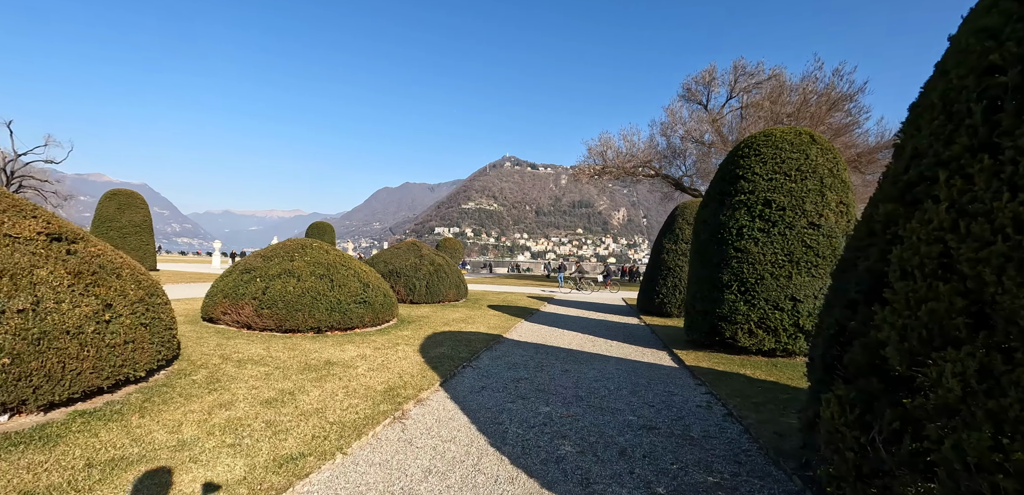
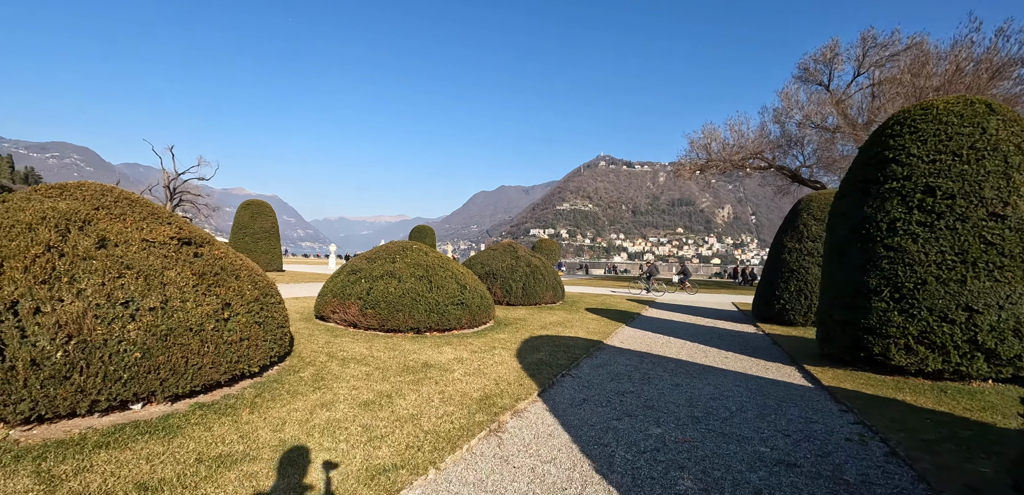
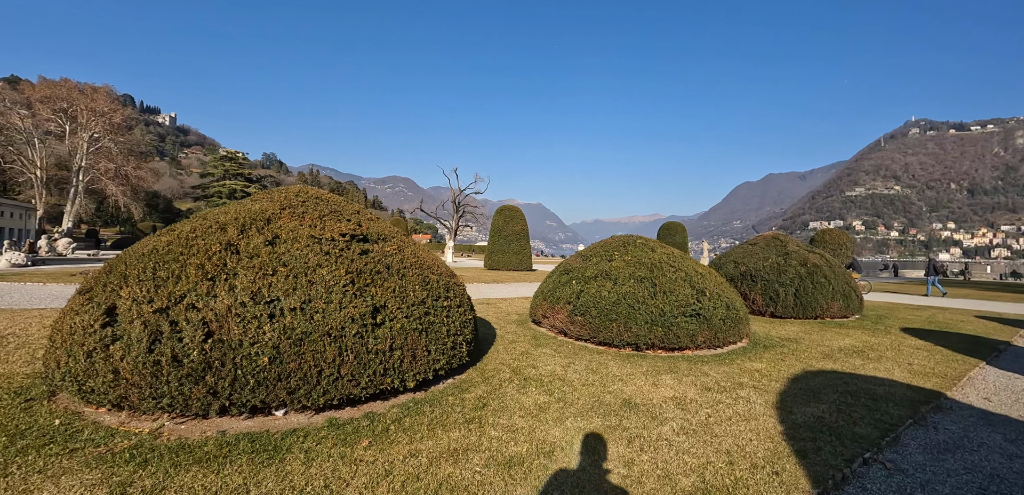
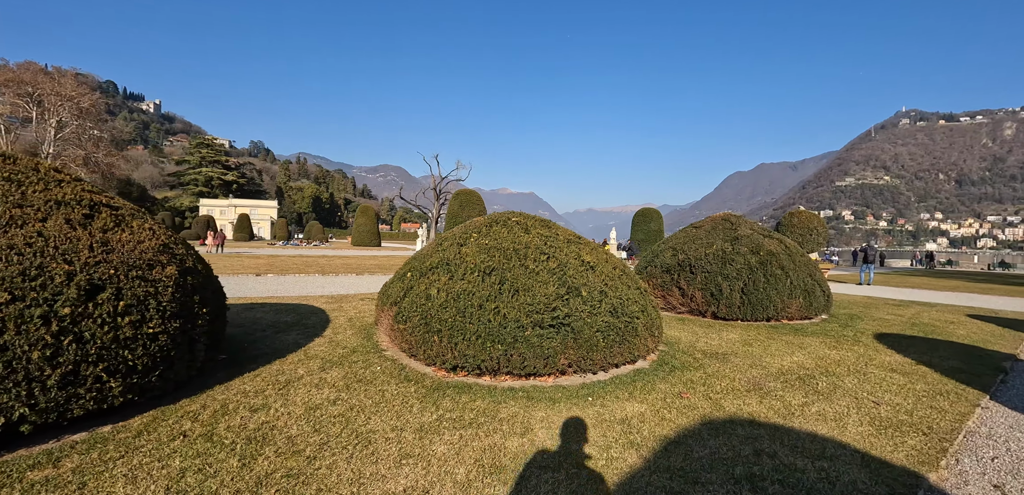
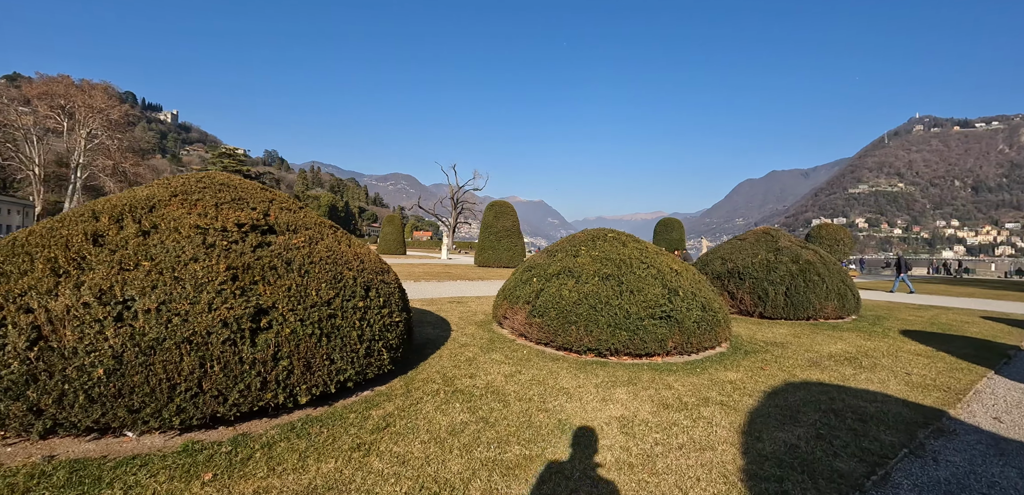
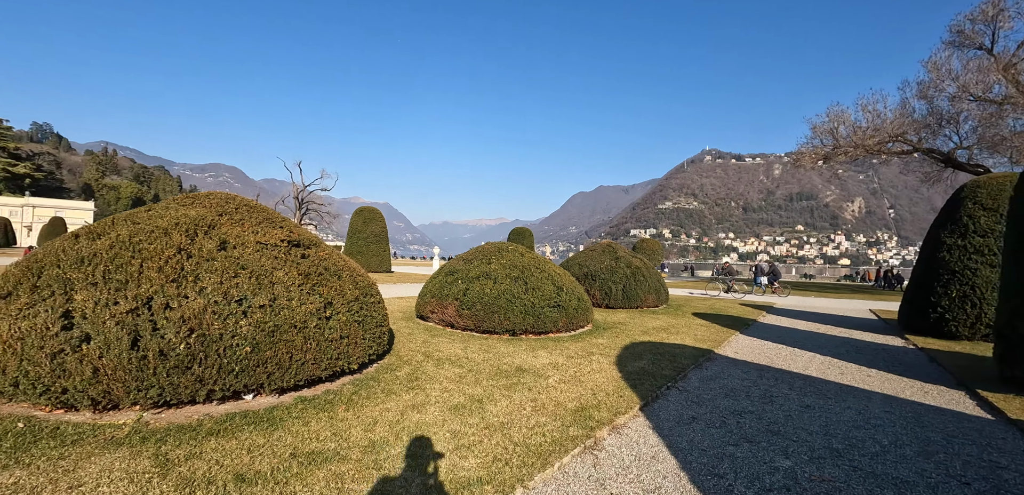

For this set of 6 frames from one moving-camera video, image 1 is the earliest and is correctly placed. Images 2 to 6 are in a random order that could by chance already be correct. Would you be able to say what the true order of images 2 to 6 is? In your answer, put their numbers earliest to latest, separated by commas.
2, 6, 3, 5, 4
